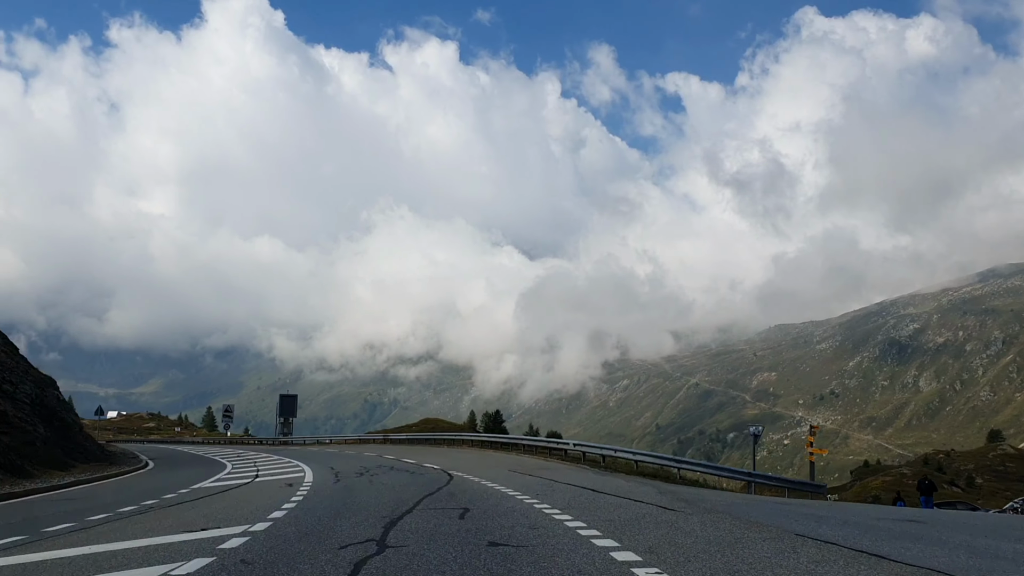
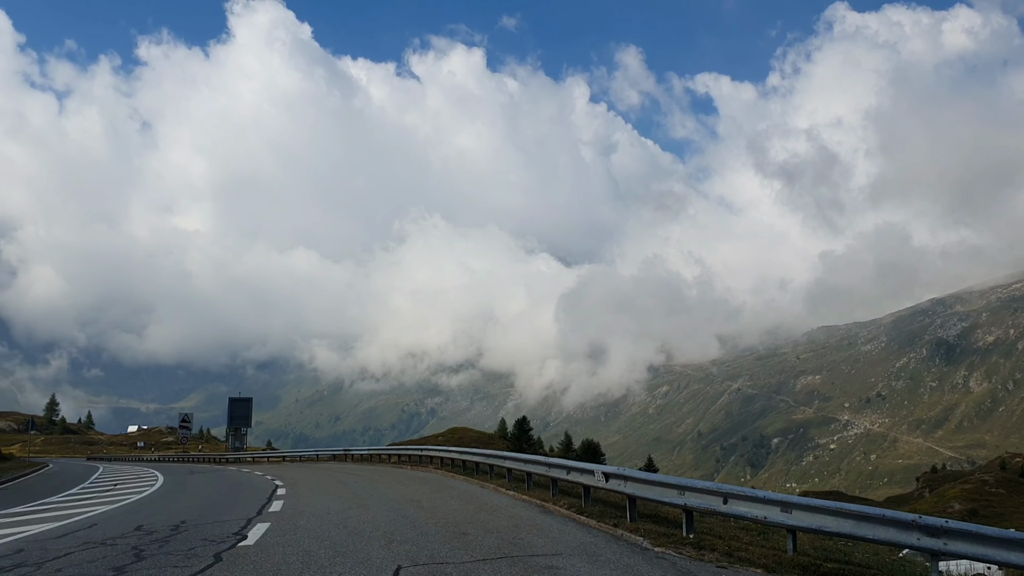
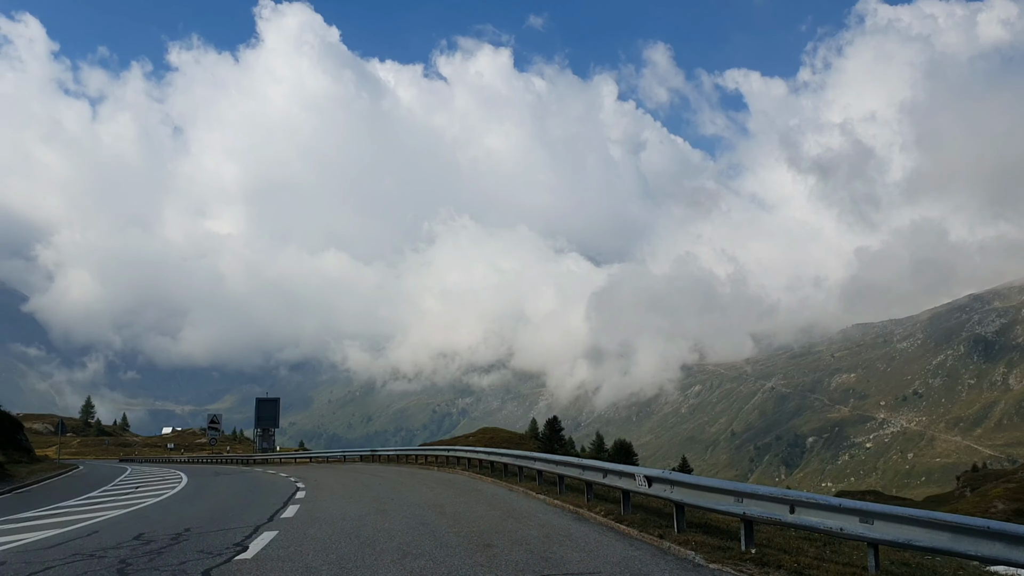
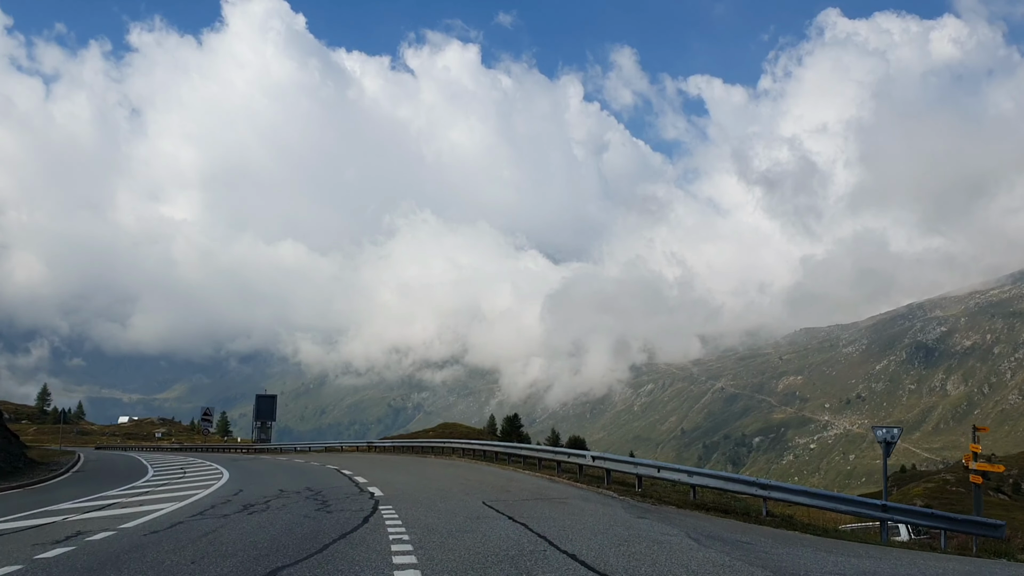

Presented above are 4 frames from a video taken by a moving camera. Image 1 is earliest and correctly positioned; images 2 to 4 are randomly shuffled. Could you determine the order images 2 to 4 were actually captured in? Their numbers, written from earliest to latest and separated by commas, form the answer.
4, 2, 3
